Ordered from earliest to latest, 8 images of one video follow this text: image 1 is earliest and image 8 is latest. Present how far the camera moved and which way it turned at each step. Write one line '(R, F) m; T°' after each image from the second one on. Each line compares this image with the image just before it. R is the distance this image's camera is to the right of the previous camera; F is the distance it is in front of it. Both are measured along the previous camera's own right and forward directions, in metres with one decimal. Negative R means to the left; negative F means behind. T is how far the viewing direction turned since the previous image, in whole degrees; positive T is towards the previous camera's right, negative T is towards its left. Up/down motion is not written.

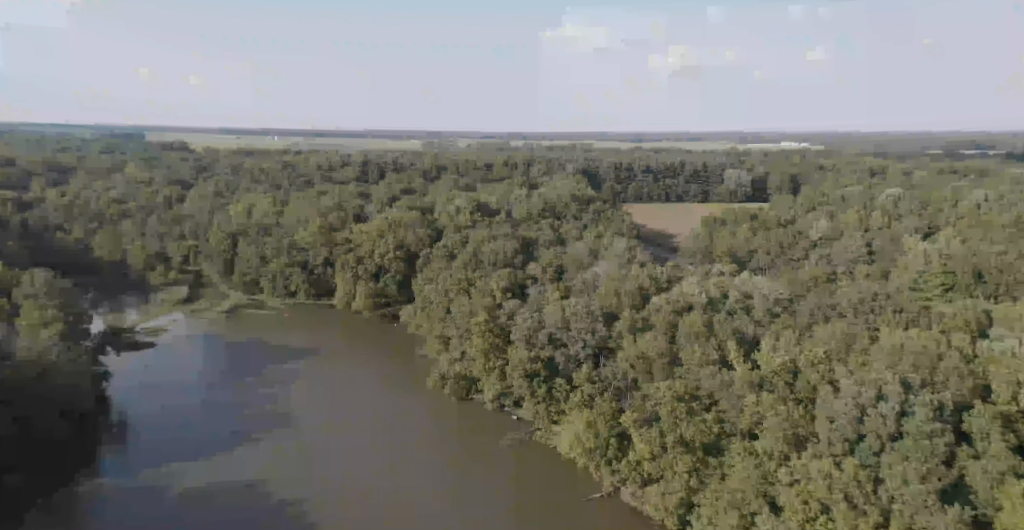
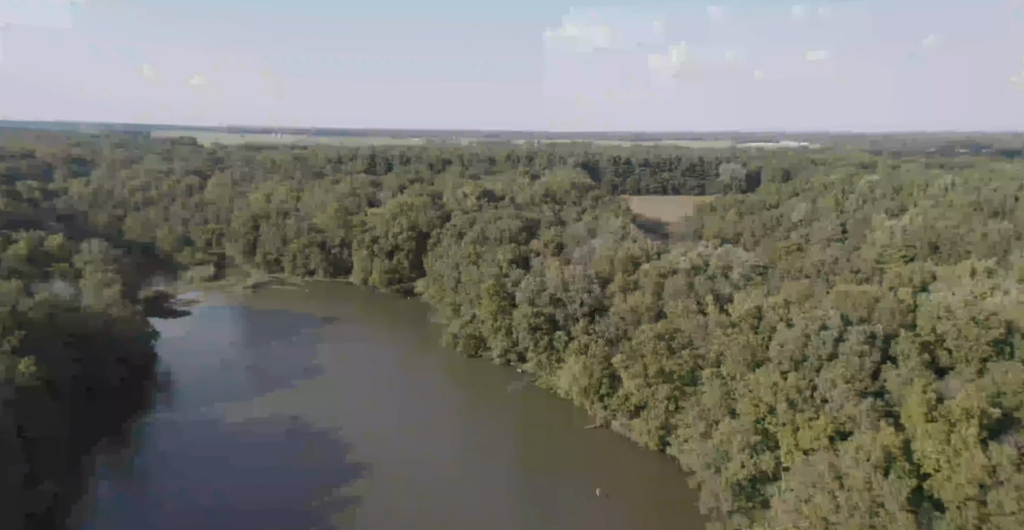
(-0.2, -4.2) m; 0°
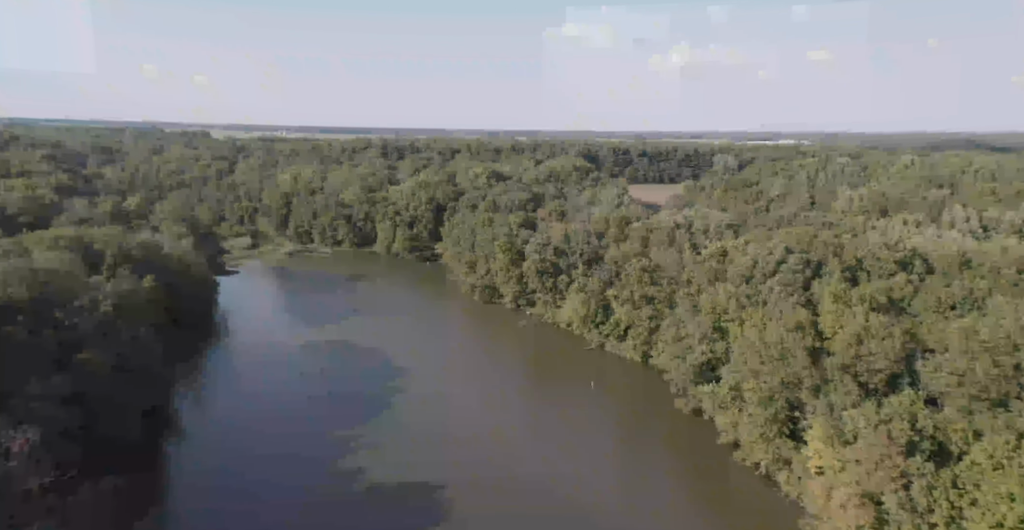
(-0.5, -6.6) m; 0°
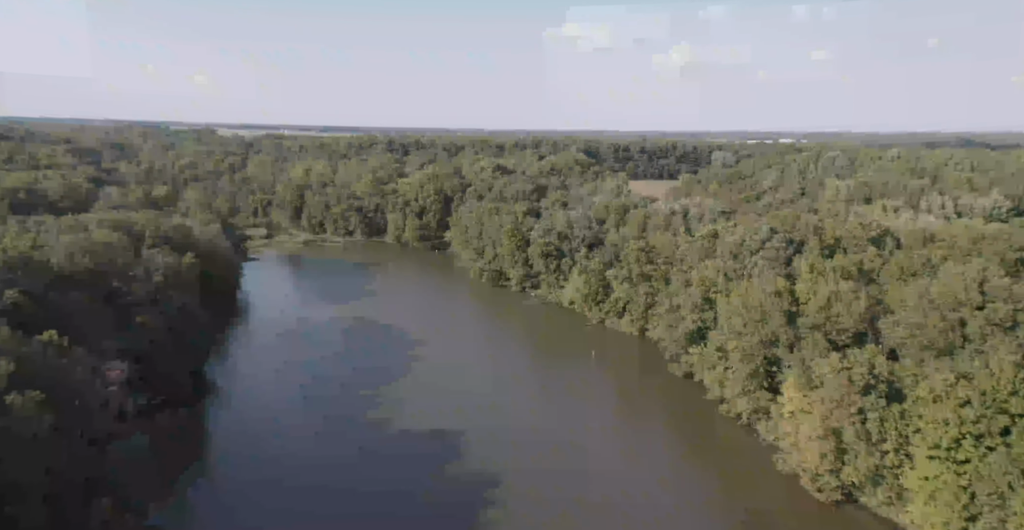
(-0.3, -2.9) m; 0°
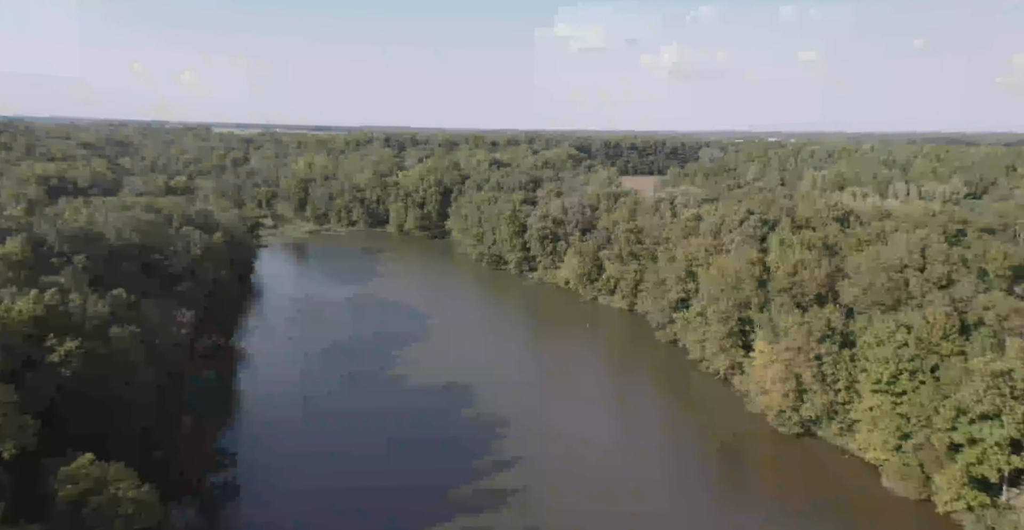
(-0.5, -3.3) m; +1°
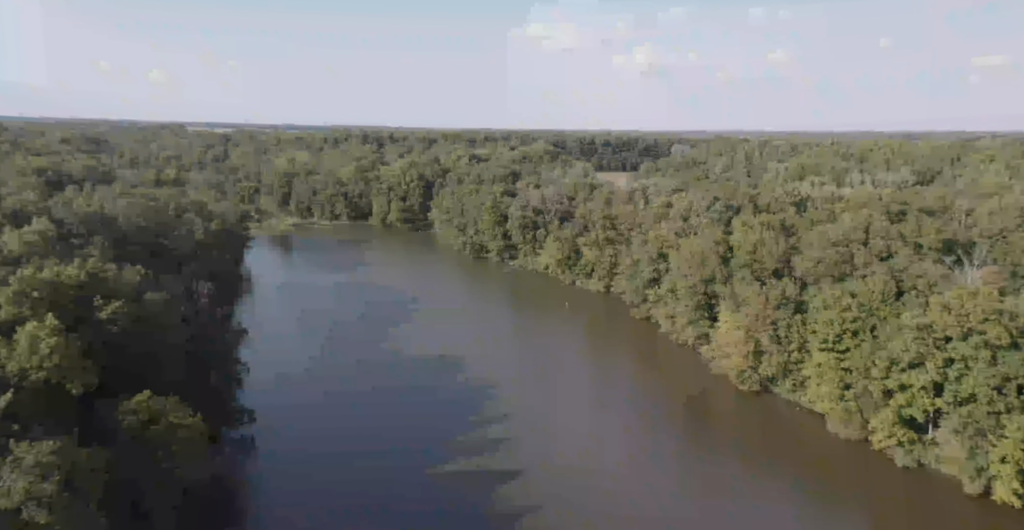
(-0.5, -2.4) m; +2°
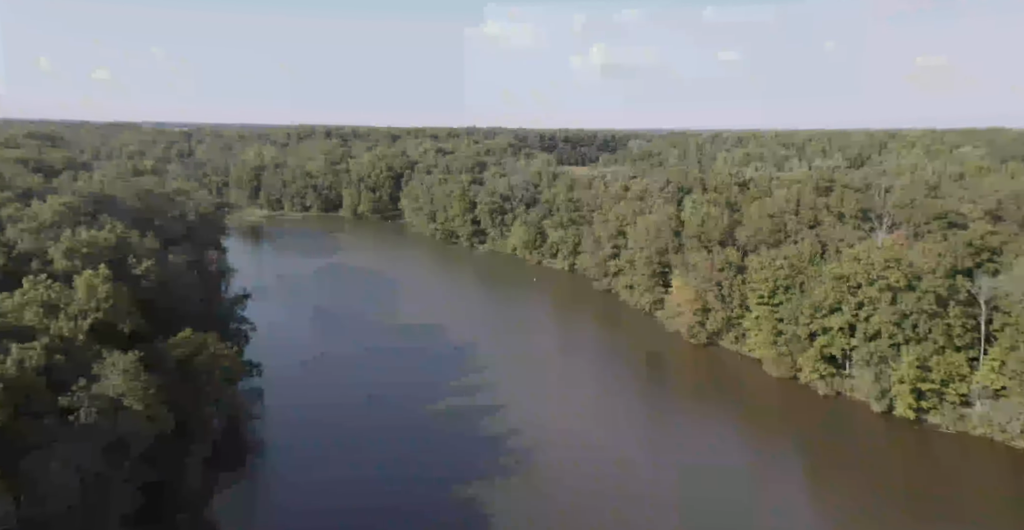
(-0.6, -3.2) m; +3°
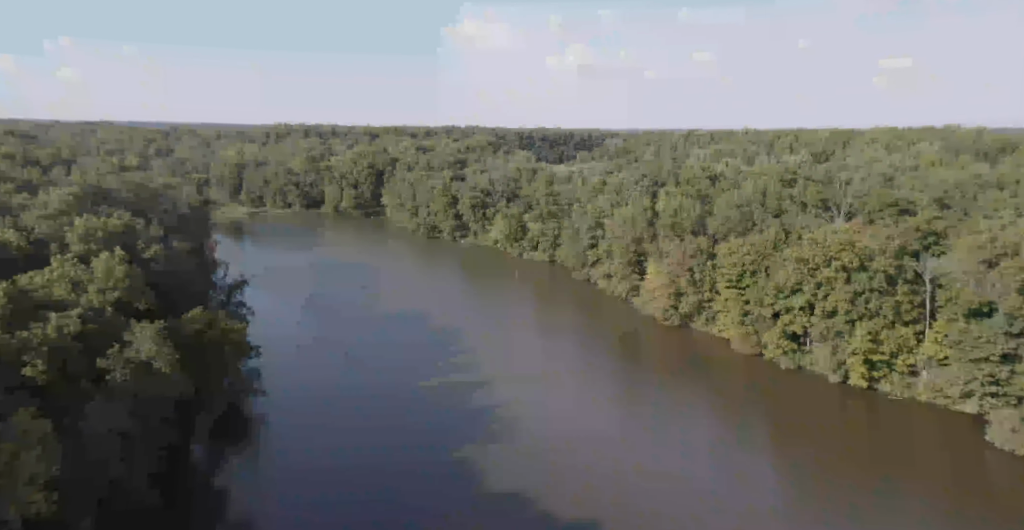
(-0.3, -1.6) m; +2°
